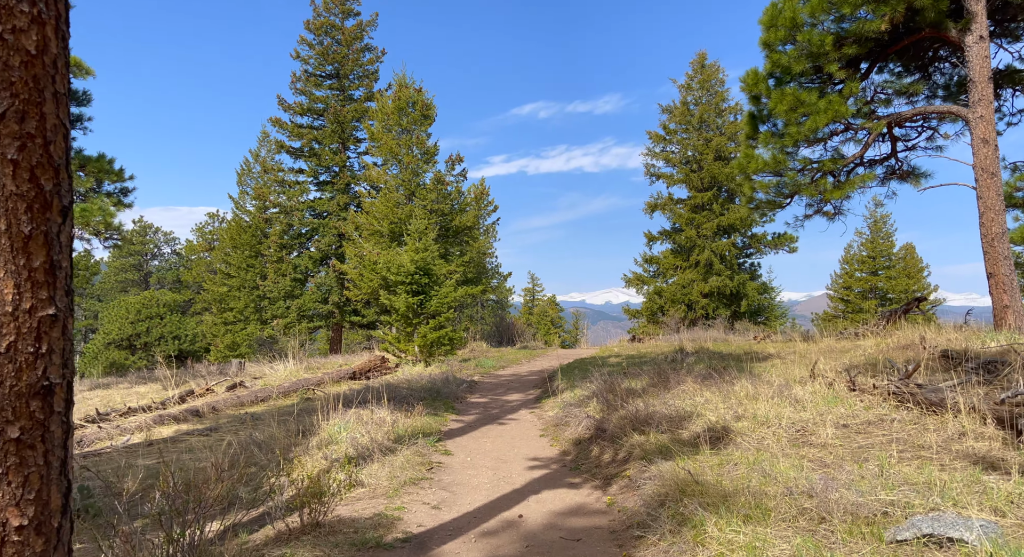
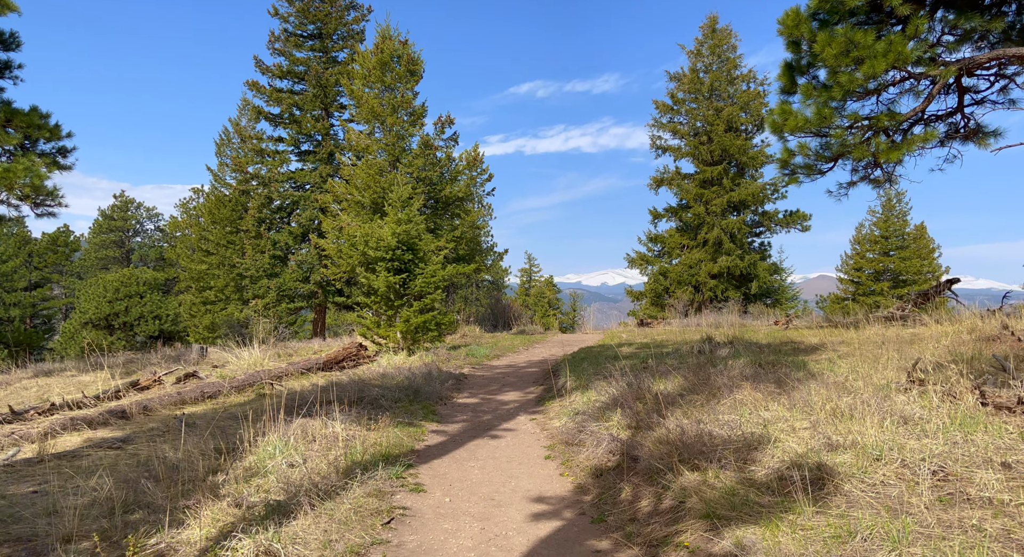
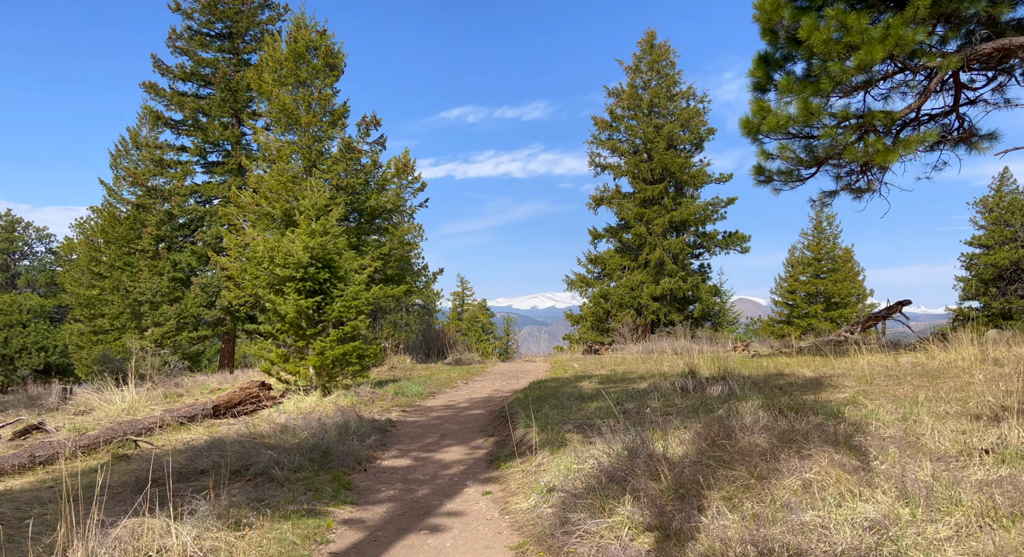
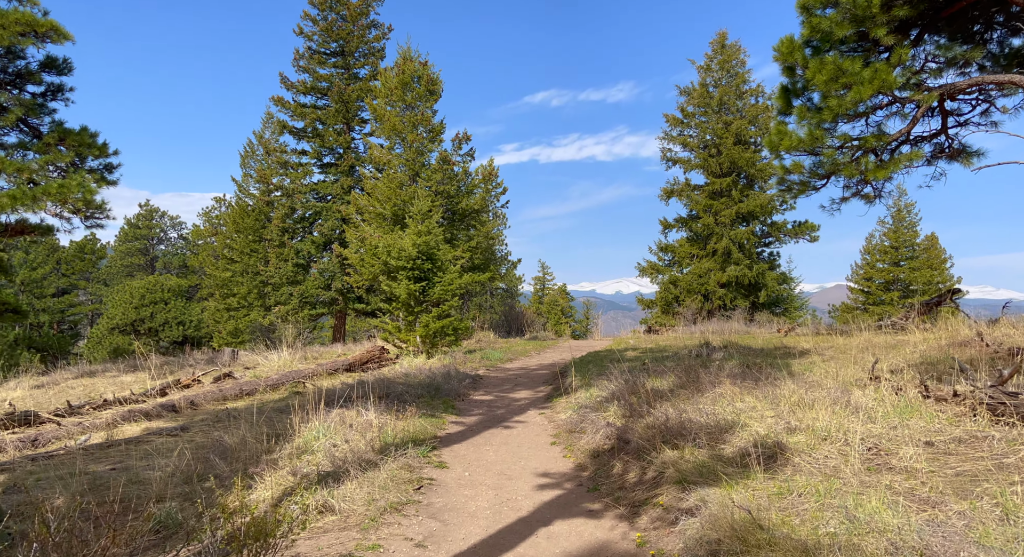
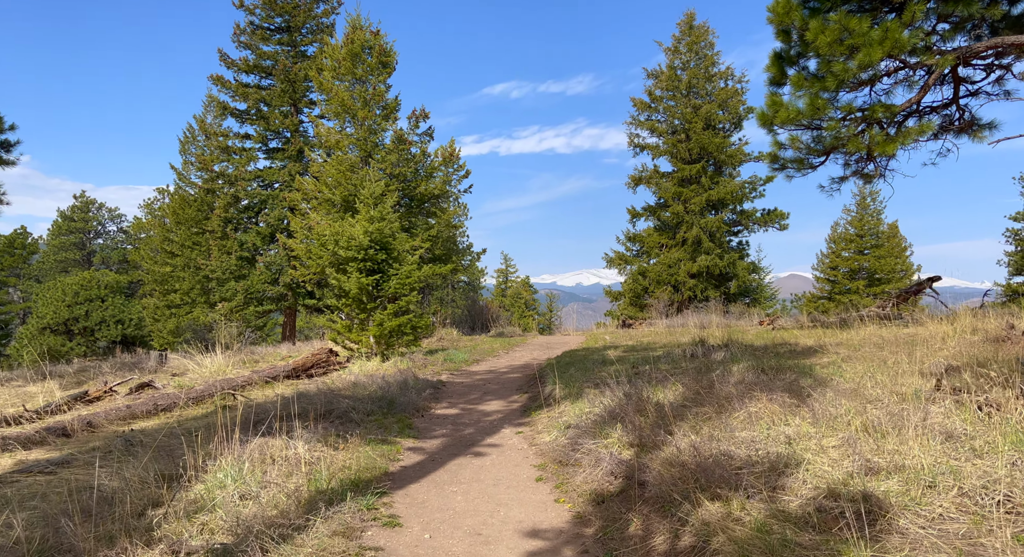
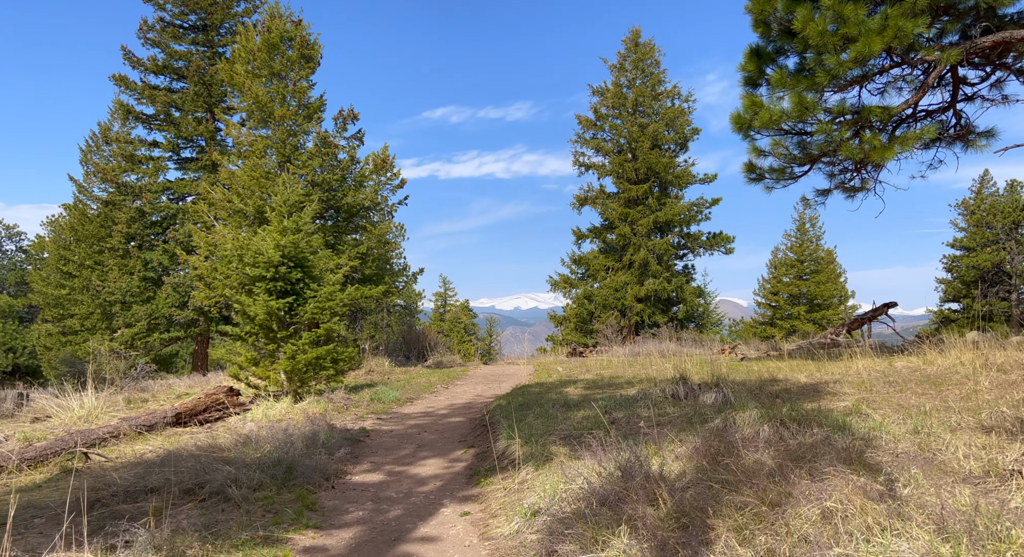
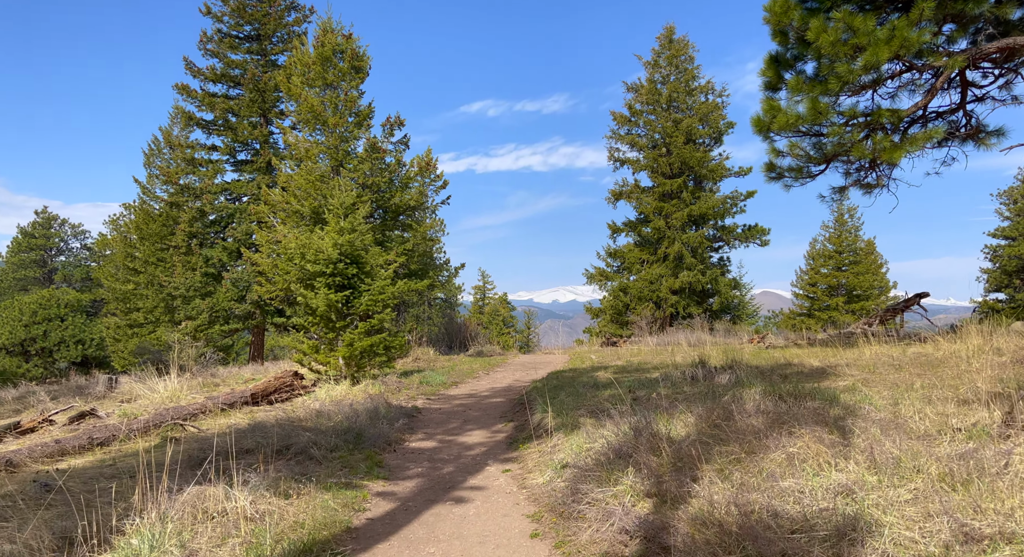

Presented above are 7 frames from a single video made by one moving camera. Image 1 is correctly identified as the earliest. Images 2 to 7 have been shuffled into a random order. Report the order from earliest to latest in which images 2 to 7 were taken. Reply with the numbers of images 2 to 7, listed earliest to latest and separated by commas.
4, 2, 5, 7, 3, 6
